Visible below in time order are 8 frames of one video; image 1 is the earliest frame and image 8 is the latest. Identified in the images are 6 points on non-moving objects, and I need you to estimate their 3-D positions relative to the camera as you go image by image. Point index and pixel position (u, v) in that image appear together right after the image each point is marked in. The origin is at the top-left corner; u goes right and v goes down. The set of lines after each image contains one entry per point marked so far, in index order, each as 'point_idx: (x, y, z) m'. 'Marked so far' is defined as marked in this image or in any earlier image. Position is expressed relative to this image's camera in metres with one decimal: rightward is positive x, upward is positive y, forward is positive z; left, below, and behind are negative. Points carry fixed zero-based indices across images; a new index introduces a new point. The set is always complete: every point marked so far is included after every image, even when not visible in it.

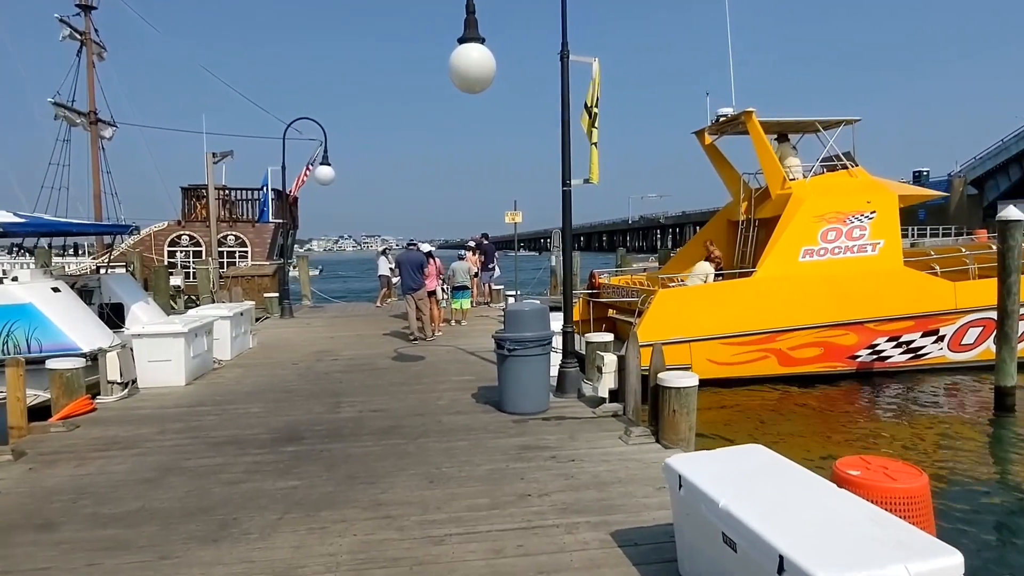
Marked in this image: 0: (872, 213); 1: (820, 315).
0: (+5.0, +1.0, +9.9) m
1: (+4.1, -0.4, +9.5) m
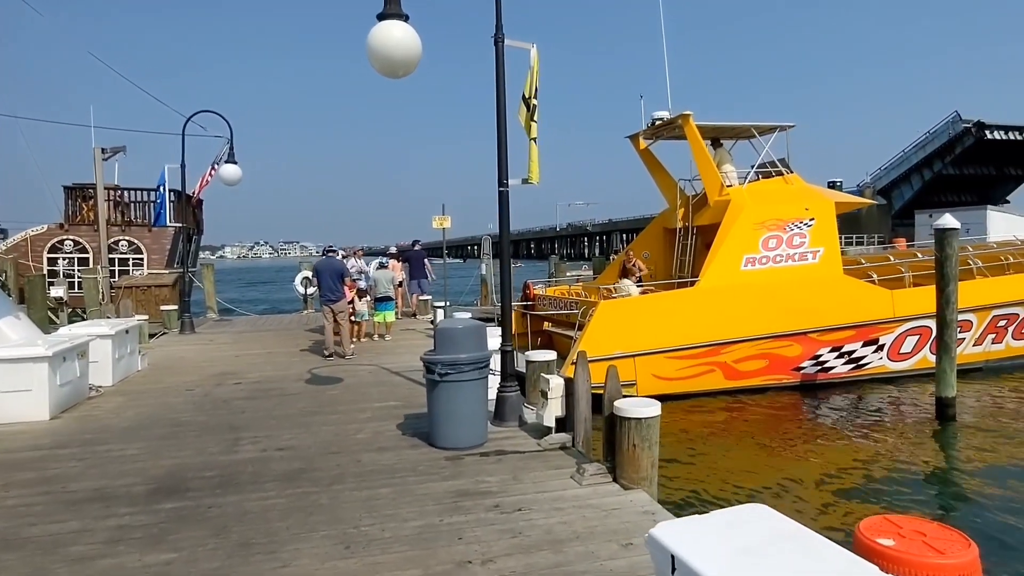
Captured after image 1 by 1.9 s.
0: (+4.0, +0.9, +9.7) m
1: (+3.2, -0.5, +9.1) m
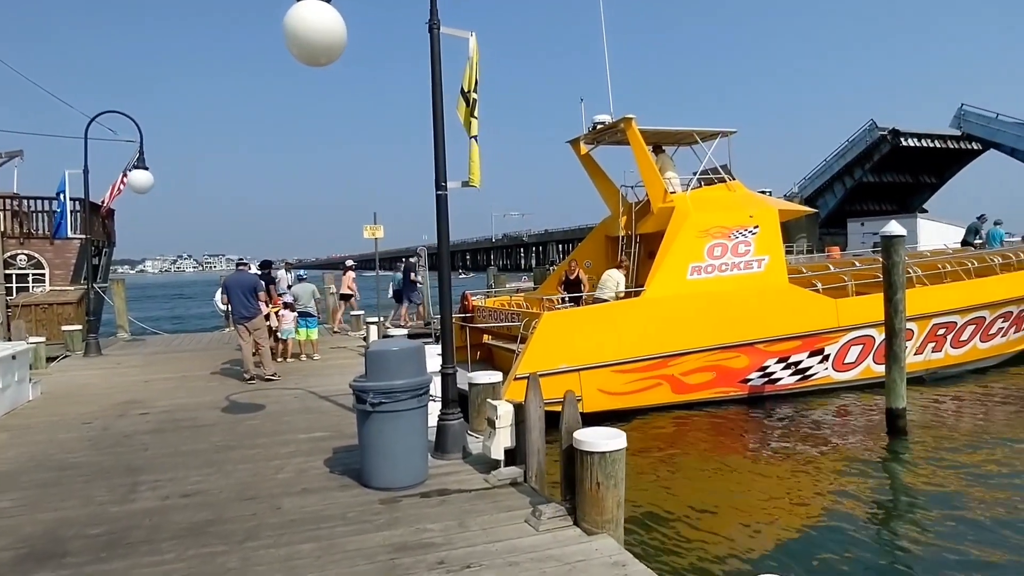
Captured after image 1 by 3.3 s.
0: (+3.2, +0.8, +9.5) m
1: (+2.5, -0.6, +8.9) m
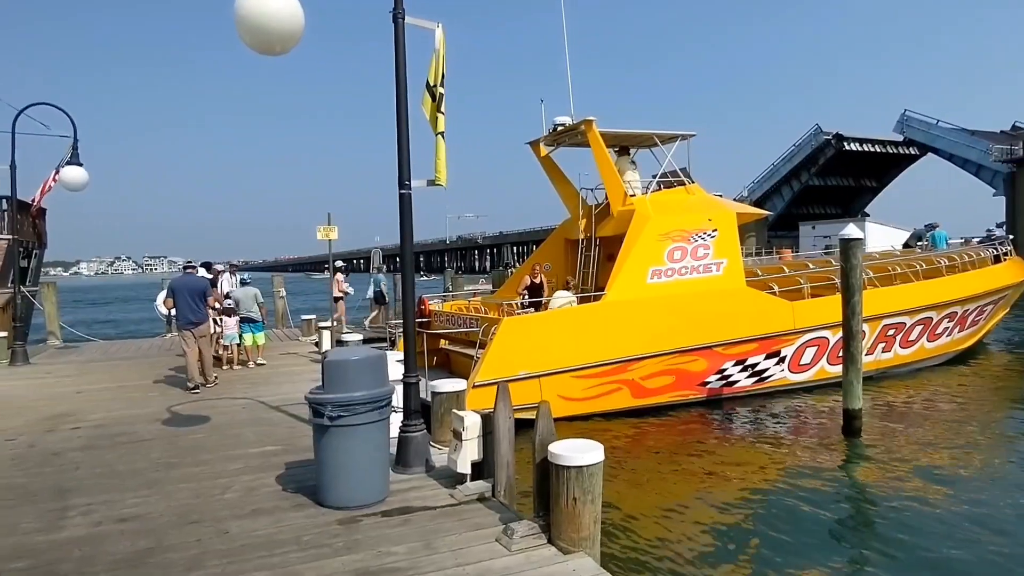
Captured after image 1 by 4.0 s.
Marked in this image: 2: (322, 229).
0: (+2.7, +0.8, +9.5) m
1: (+2.0, -0.6, +8.8) m
2: (-2.7, +0.8, +10.0) m
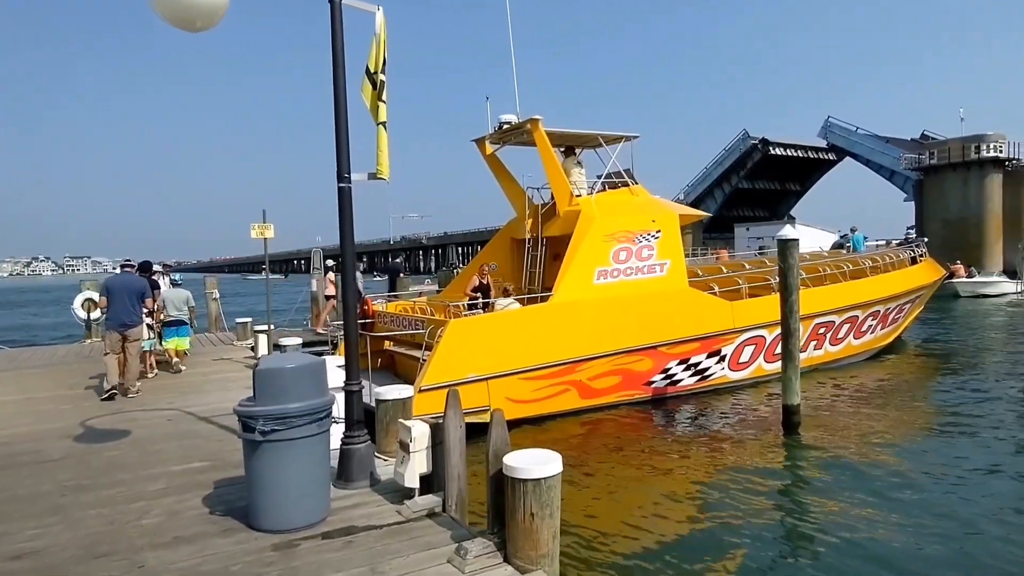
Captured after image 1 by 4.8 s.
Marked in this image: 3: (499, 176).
0: (+2.0, +0.8, +9.4) m
1: (+1.3, -0.6, +8.7) m
2: (-3.4, +0.8, +9.5) m
3: (-0.2, +1.7, +10.9) m
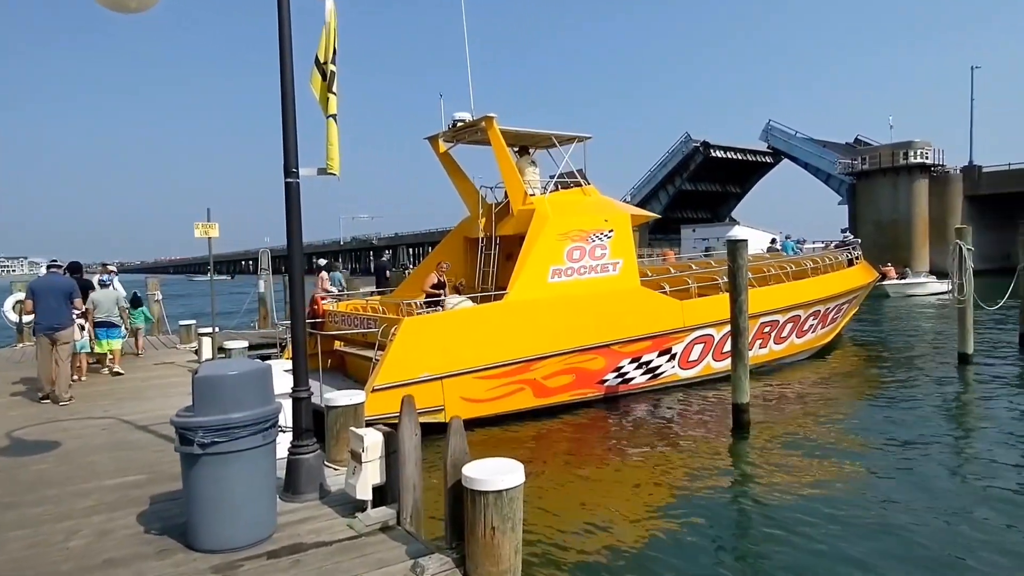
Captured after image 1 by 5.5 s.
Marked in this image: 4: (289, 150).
0: (+1.4, +0.8, +9.4) m
1: (+0.8, -0.7, +8.6) m
2: (-4.0, +0.8, +9.1) m
3: (-0.9, +1.7, +10.7) m
4: (-1.3, +0.8, +4.0) m
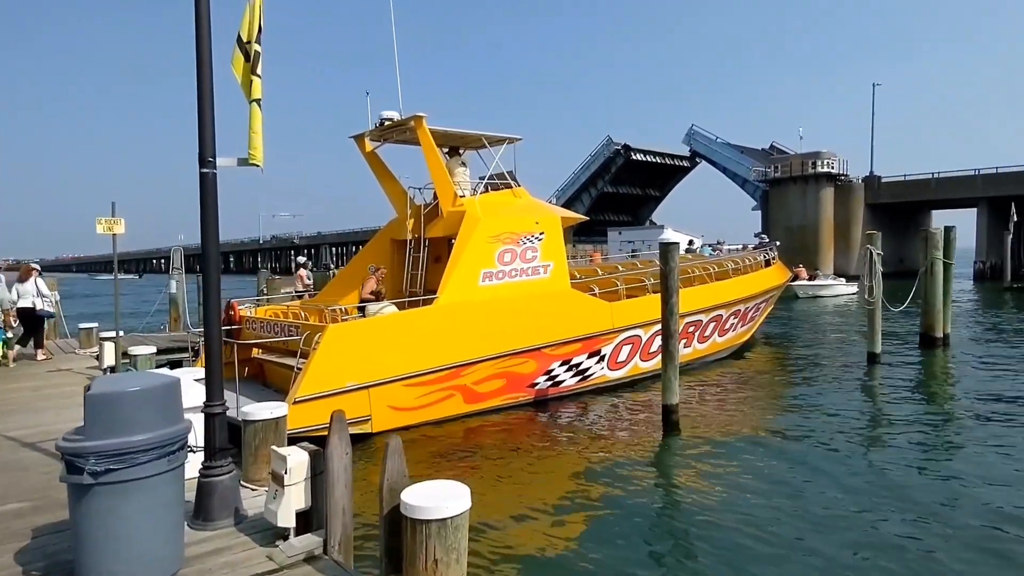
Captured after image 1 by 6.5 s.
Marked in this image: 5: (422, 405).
0: (+0.5, +0.7, +9.2) m
1: (0.0, -0.7, +8.4) m
2: (-4.9, +0.8, +8.4) m
3: (-1.9, +1.7, +10.3) m
4: (-1.6, +0.8, +3.6) m
5: (-0.9, -1.3, +7.8) m
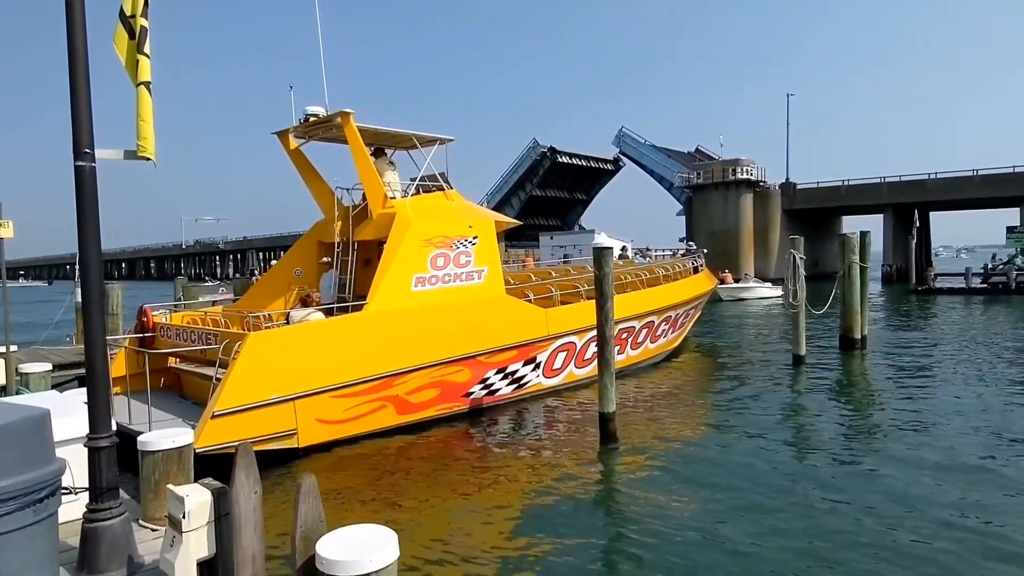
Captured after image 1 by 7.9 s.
0: (-0.4, +0.6, +8.9) m
1: (-0.8, -0.8, +8.0) m
2: (-5.6, +0.7, +7.5) m
3: (-2.8, +1.6, +9.7) m
4: (-1.9, +0.7, +3.1) m
5: (-1.6, -1.4, +7.3) m
